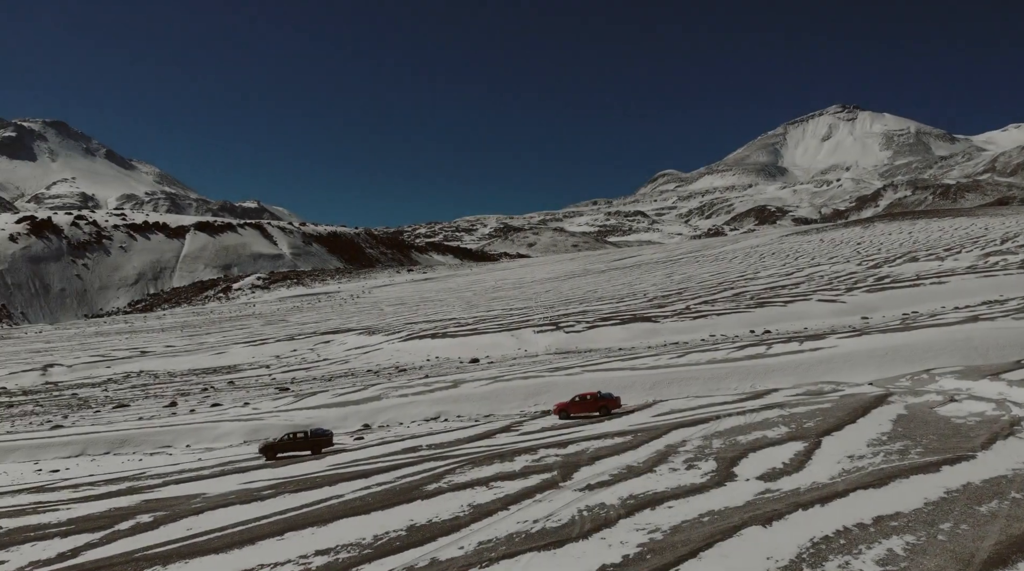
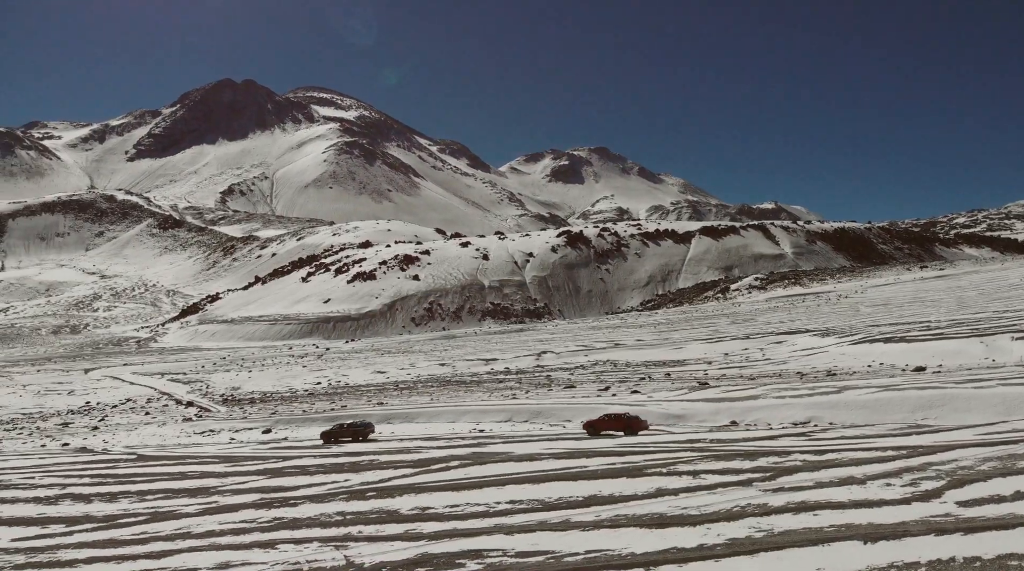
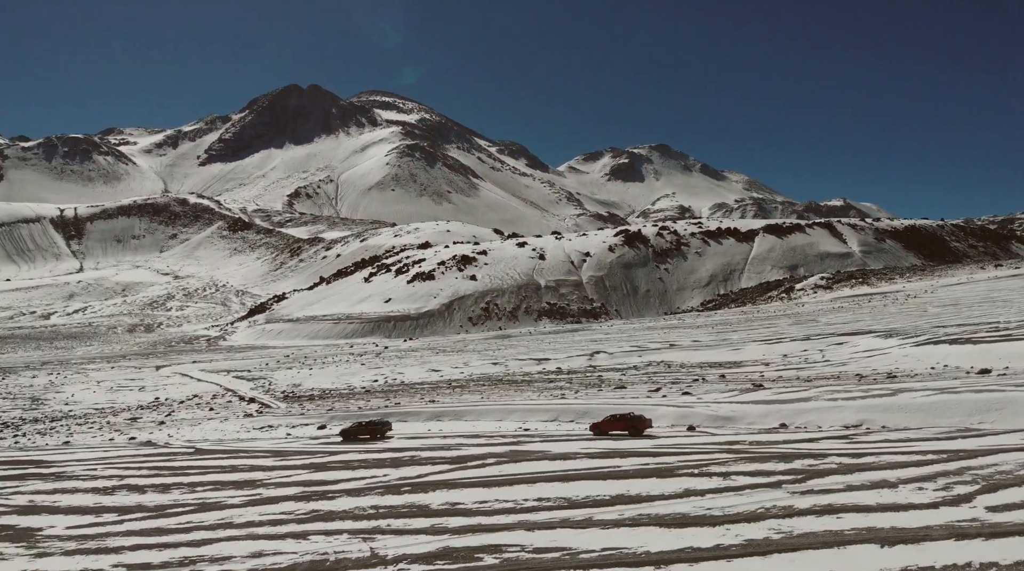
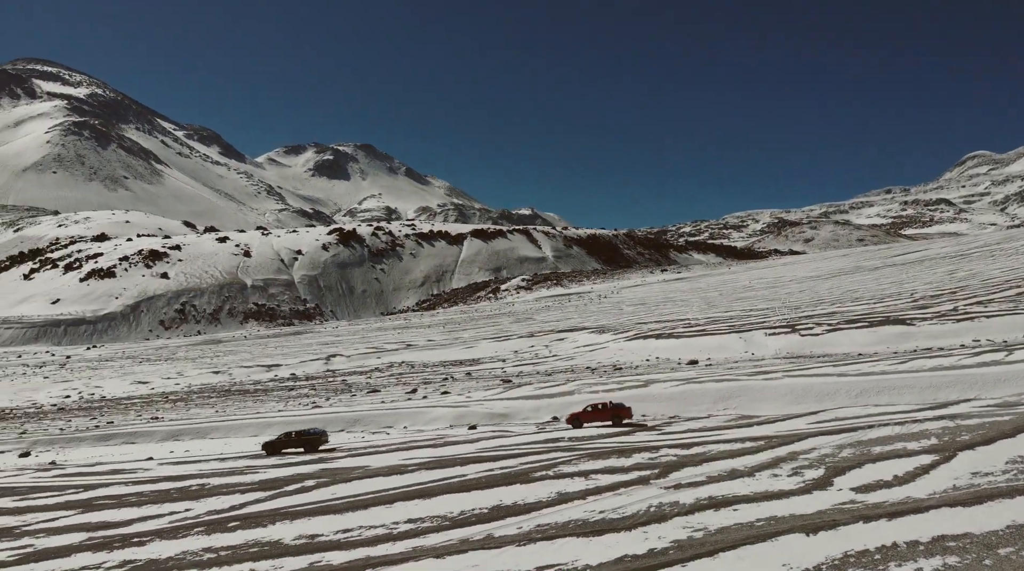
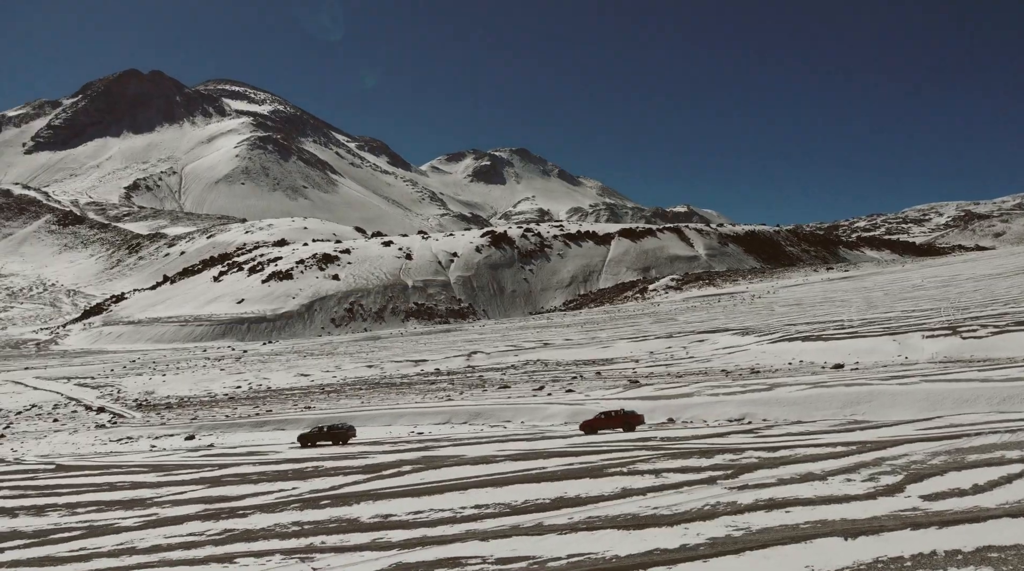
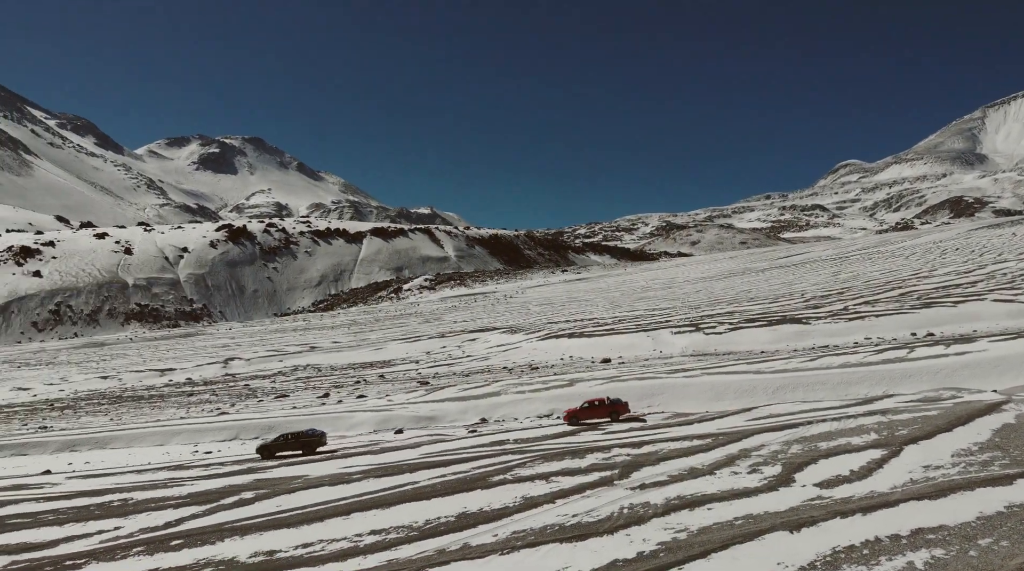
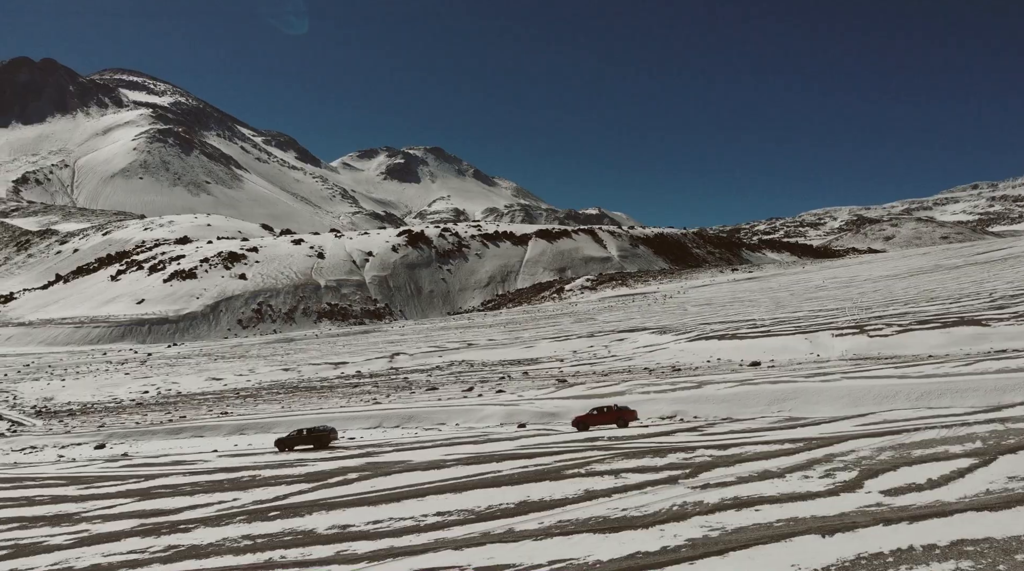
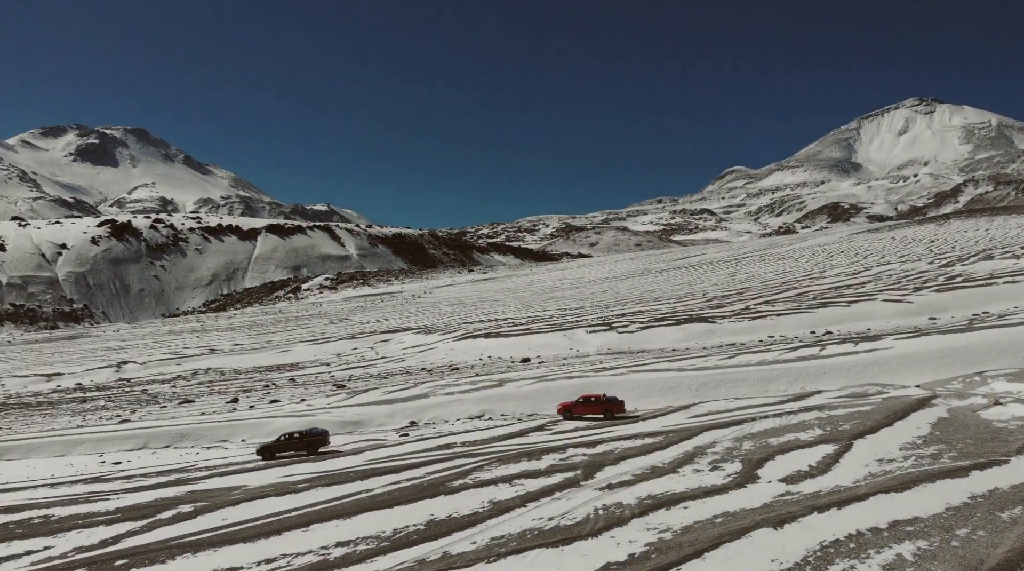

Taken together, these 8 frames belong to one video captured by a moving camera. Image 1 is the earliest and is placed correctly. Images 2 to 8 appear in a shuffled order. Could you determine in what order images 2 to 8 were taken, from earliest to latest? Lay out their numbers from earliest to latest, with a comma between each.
8, 6, 4, 7, 5, 2, 3
